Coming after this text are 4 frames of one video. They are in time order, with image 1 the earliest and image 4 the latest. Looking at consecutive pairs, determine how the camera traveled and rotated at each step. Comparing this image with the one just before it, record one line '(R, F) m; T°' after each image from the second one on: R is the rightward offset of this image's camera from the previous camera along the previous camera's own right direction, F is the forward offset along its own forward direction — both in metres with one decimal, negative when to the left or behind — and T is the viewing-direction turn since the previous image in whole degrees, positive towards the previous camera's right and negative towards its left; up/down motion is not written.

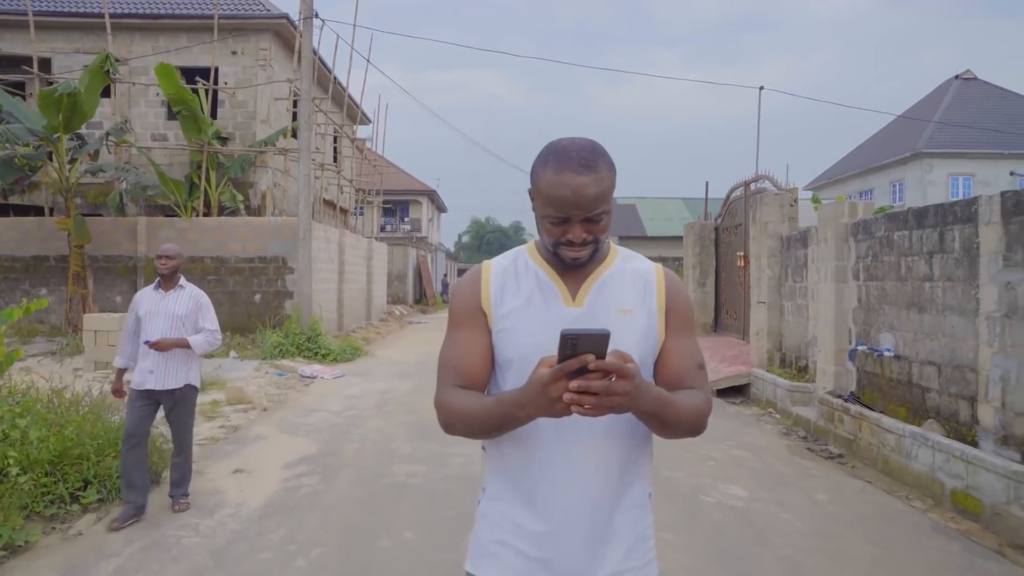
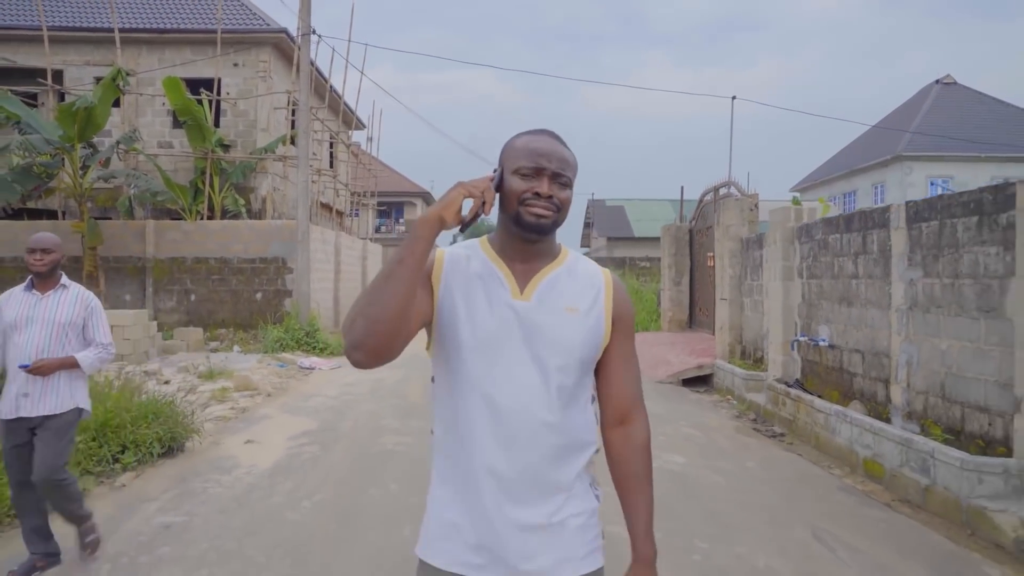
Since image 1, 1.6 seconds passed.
(+0.2, -0.9) m; 0°
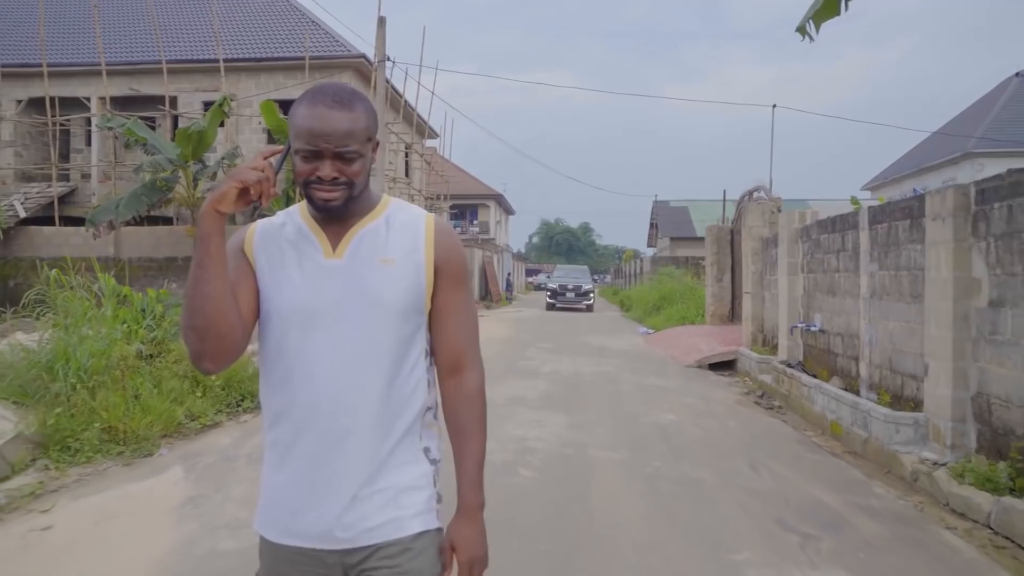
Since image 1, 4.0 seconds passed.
(+0.5, -1.5) m; -6°
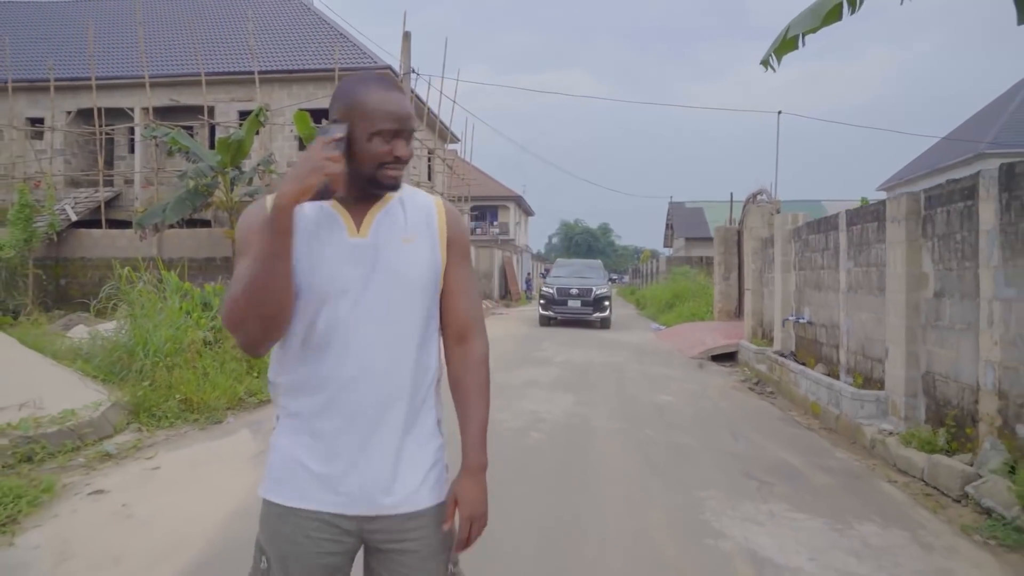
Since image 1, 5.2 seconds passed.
(+0.1, -0.9) m; -2°
